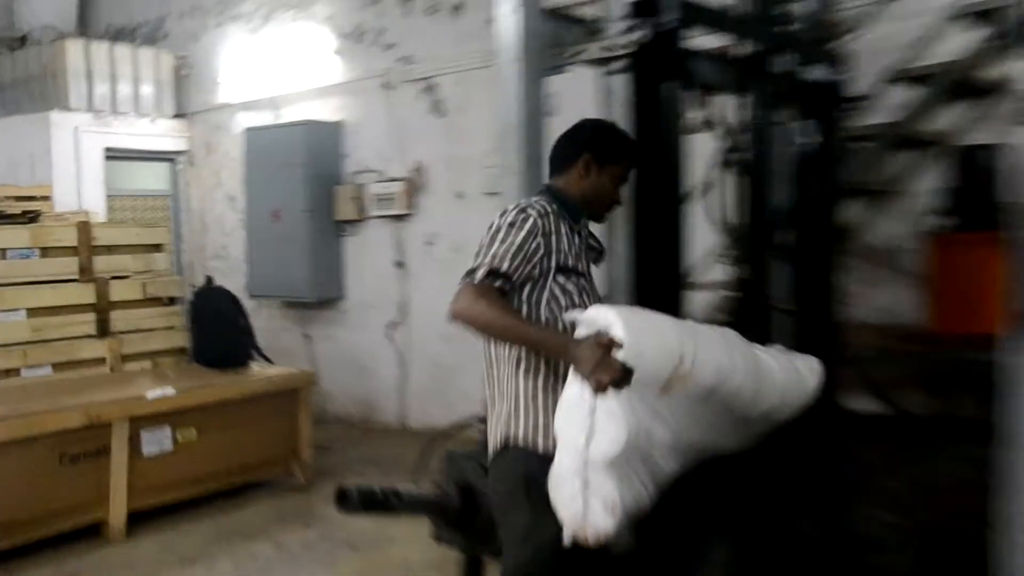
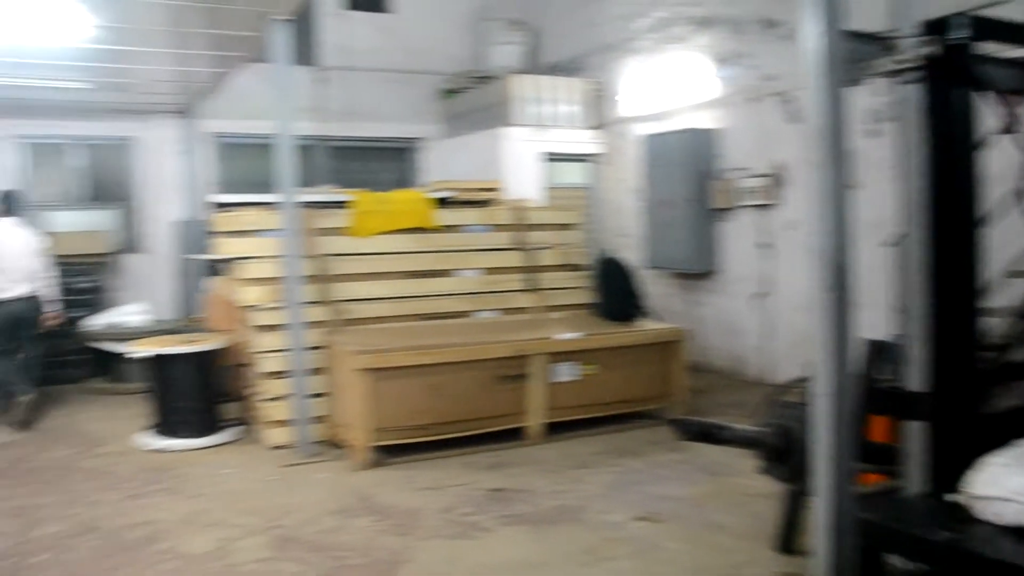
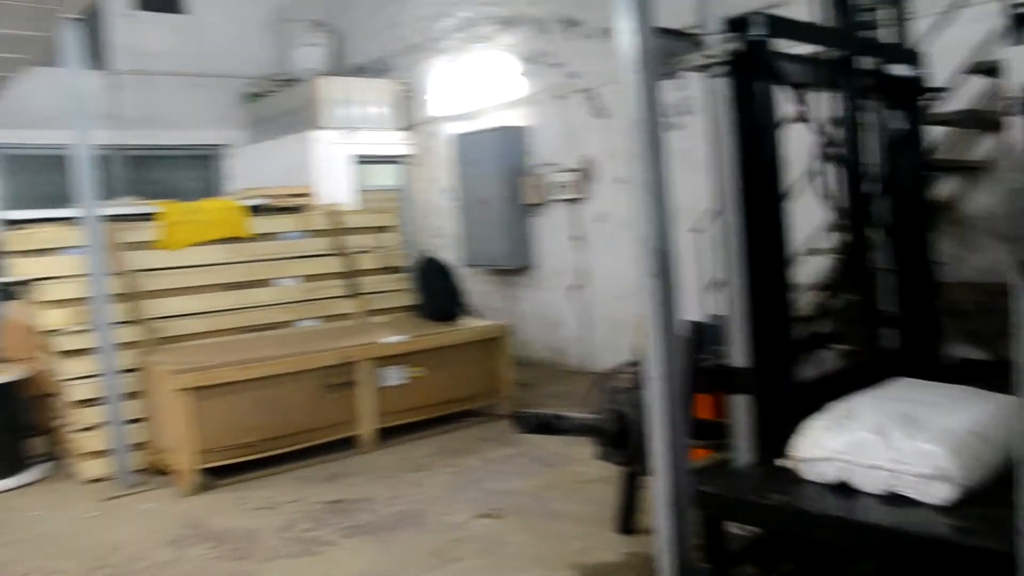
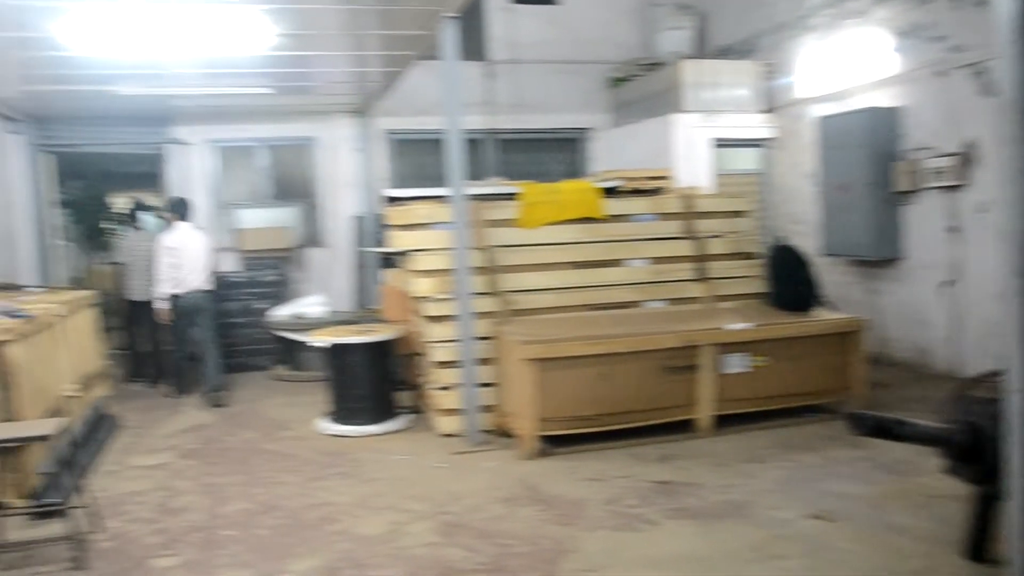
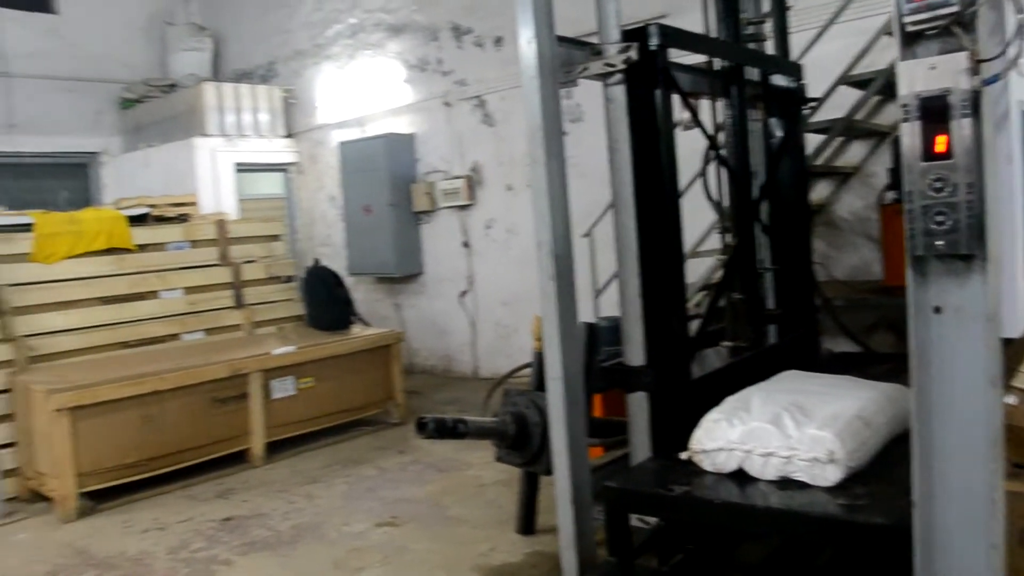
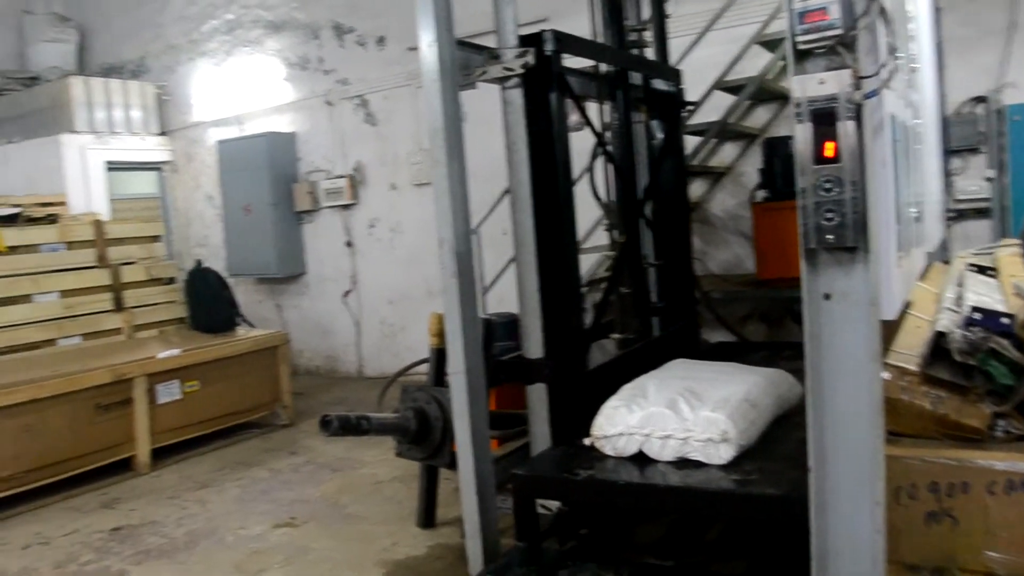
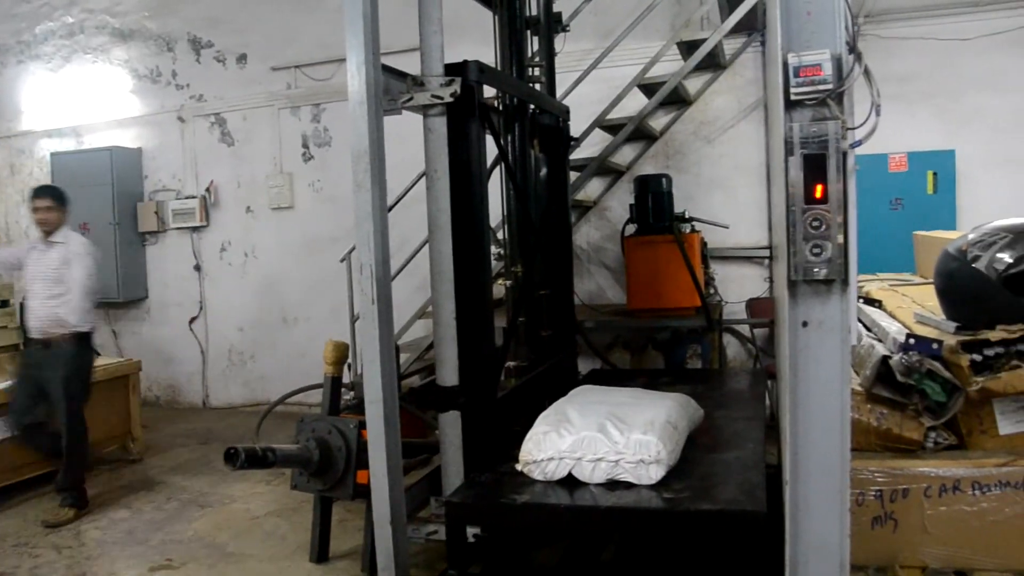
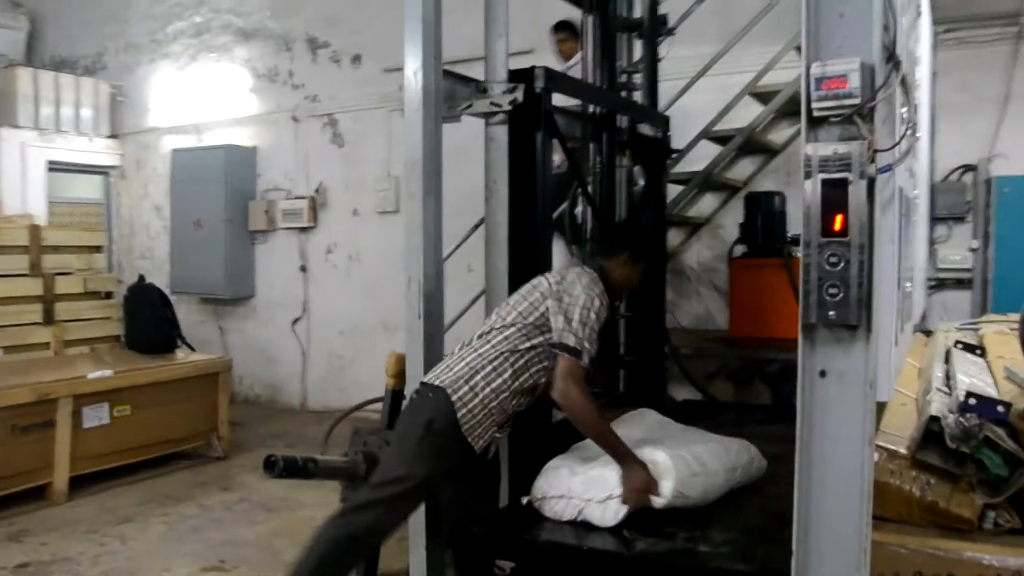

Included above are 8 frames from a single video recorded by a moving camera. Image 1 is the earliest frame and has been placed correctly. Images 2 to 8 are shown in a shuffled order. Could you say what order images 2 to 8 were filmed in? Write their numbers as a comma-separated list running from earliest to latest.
8, 7, 6, 5, 3, 2, 4
